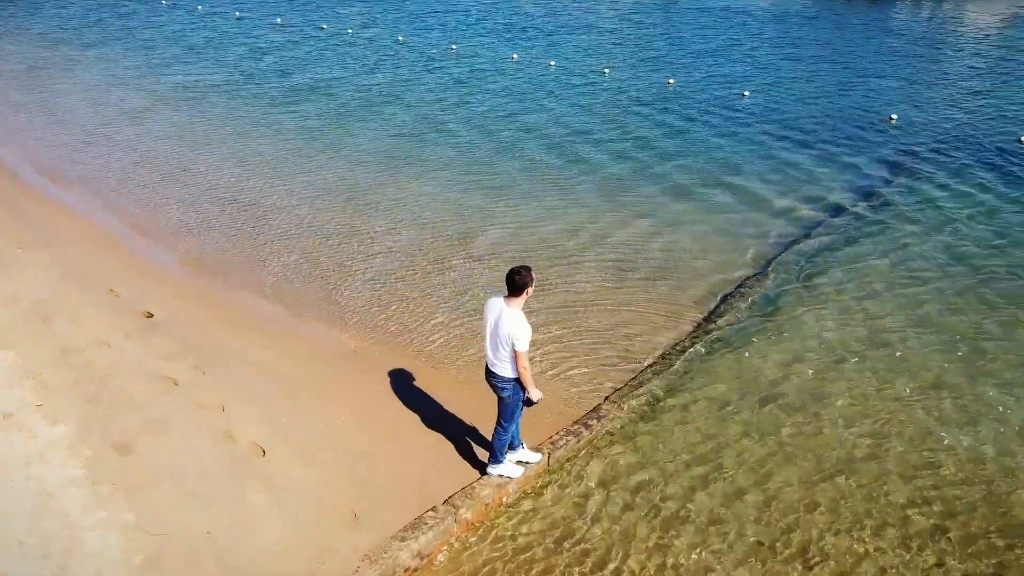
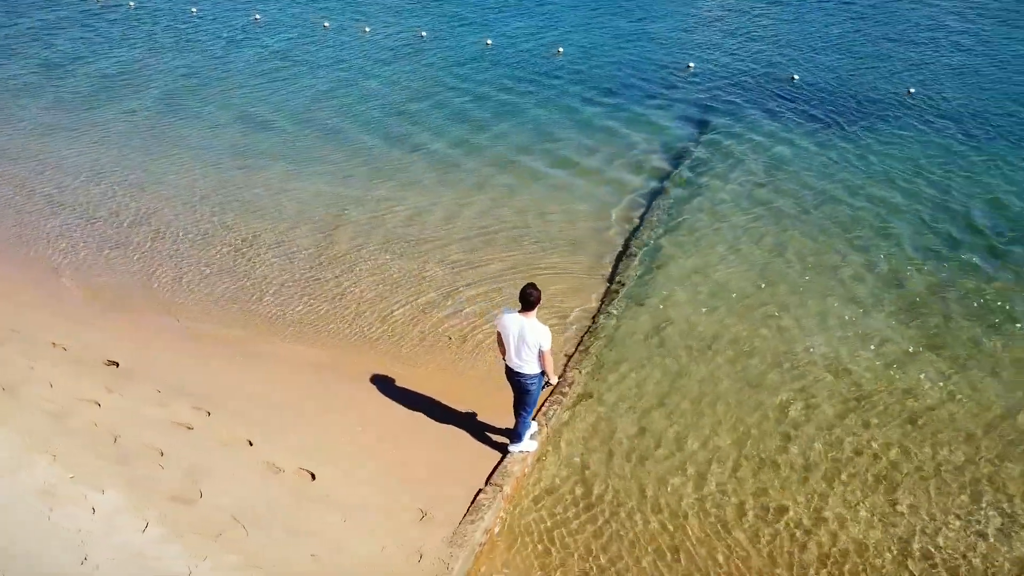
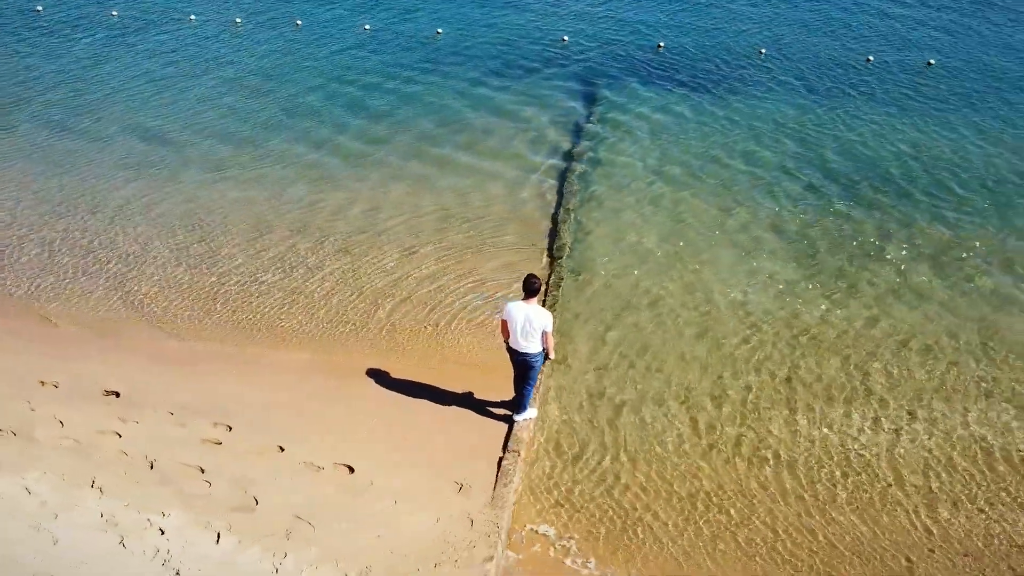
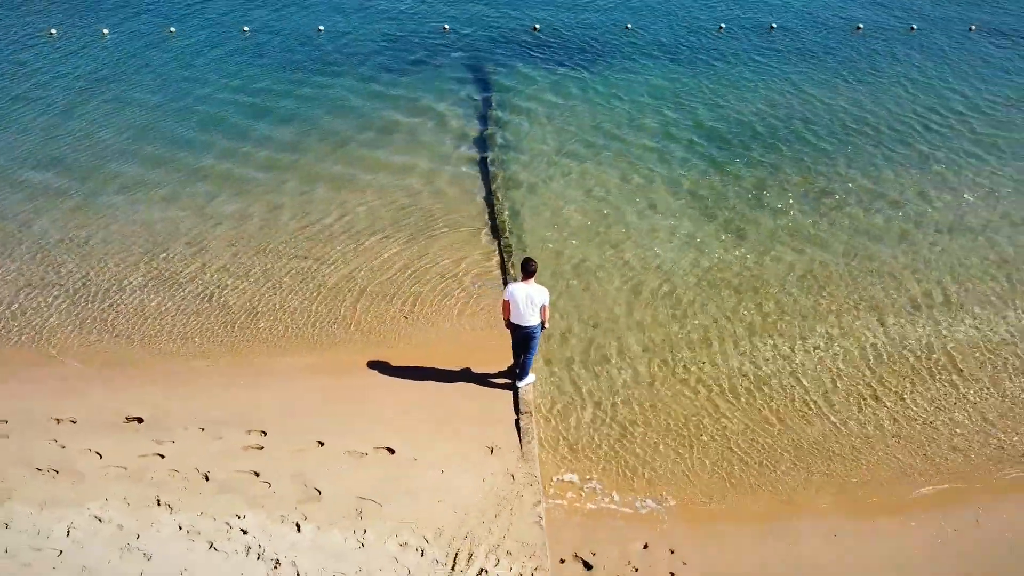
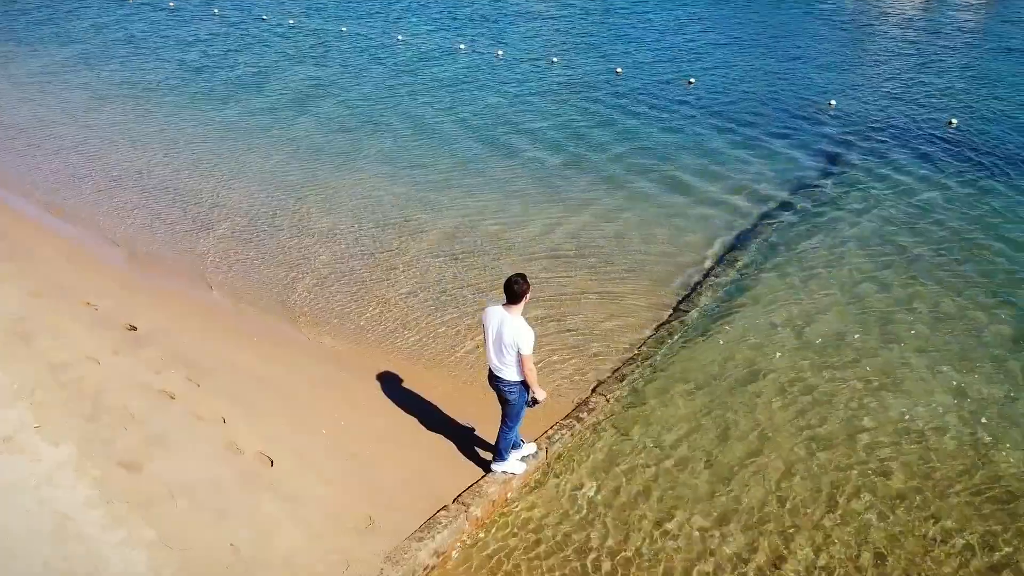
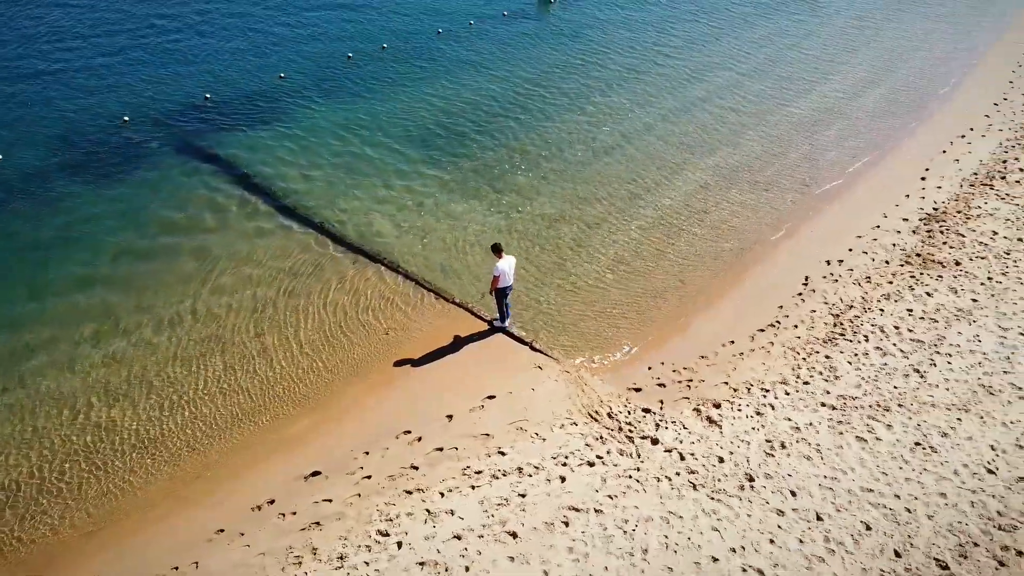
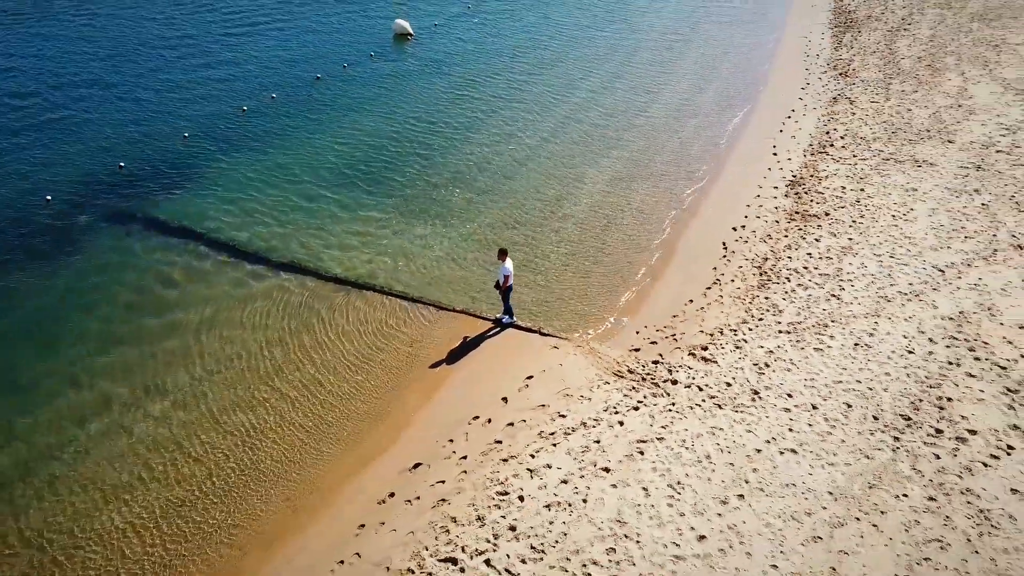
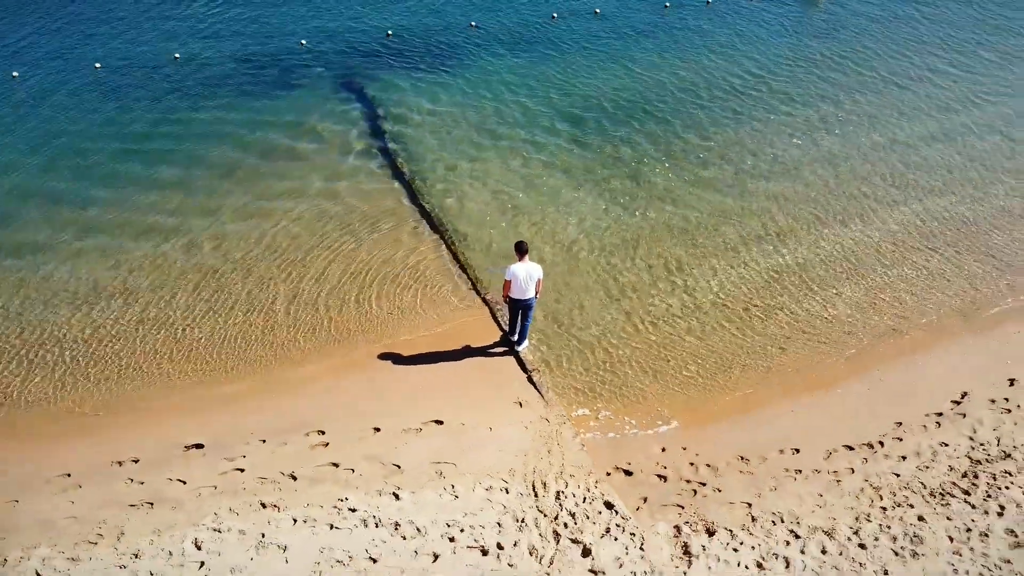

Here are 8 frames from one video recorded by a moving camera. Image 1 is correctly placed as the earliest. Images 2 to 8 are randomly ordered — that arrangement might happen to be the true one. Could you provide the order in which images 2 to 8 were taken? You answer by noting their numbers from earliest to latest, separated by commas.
5, 2, 3, 4, 8, 6, 7
